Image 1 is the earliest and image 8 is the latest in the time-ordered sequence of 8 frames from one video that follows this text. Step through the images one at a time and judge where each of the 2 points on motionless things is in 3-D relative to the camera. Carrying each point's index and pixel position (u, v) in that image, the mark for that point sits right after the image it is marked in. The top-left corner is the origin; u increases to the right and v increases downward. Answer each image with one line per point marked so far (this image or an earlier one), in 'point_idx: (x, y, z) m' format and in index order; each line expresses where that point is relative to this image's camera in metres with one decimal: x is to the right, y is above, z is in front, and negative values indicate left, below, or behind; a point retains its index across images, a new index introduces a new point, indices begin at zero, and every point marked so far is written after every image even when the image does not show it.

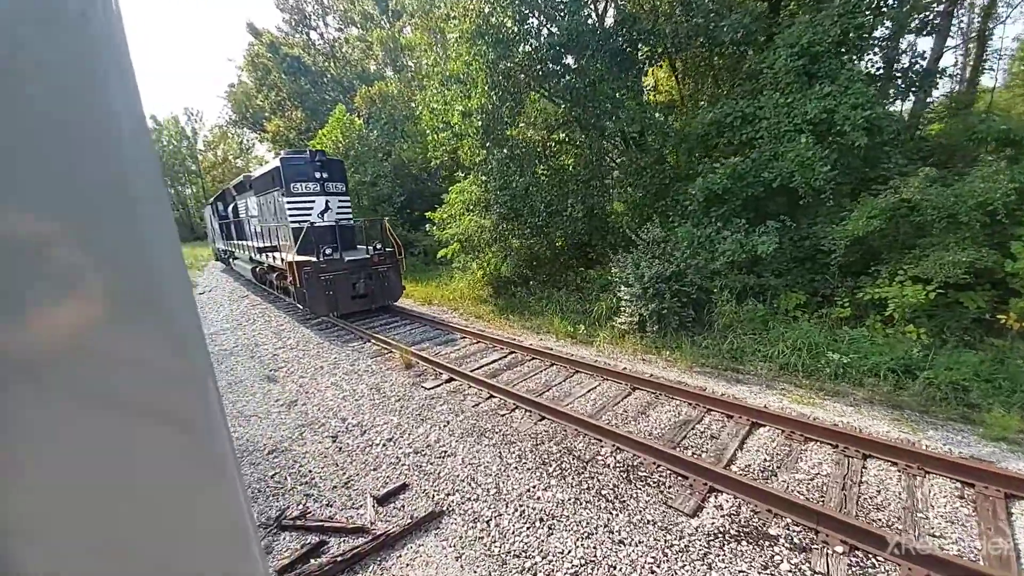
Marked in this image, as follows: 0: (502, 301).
0: (-0.3, -0.3, +9.7) m
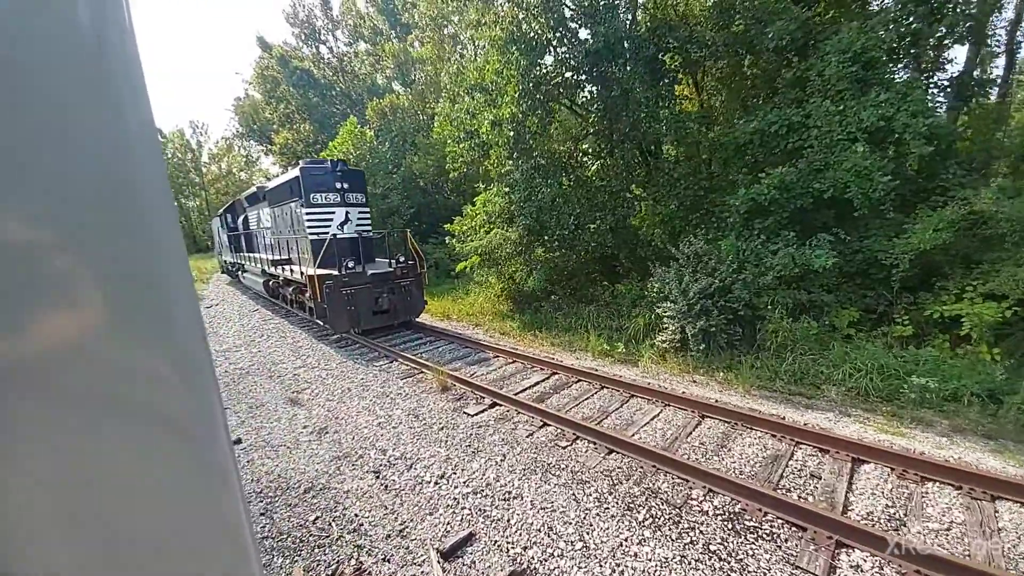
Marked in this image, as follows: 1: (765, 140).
0: (+0.3, -0.7, +9.3) m
1: (+4.6, +2.7, +7.1) m
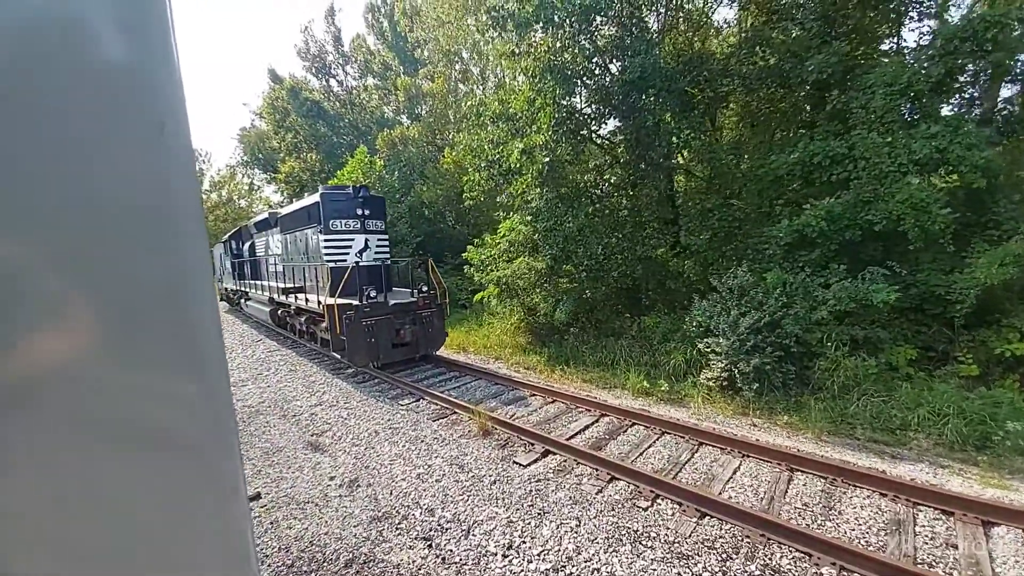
0: (+0.9, -1.4, +8.9) m
1: (+5.2, +2.1, +6.9) m
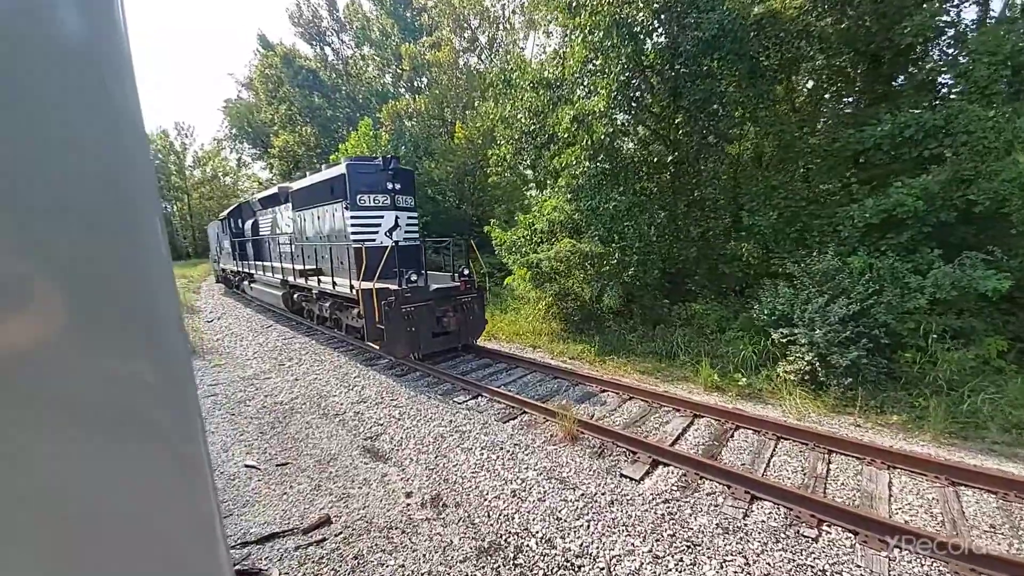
0: (+1.7, -1.1, +8.3) m
1: (+6.1, +2.3, +6.3) m
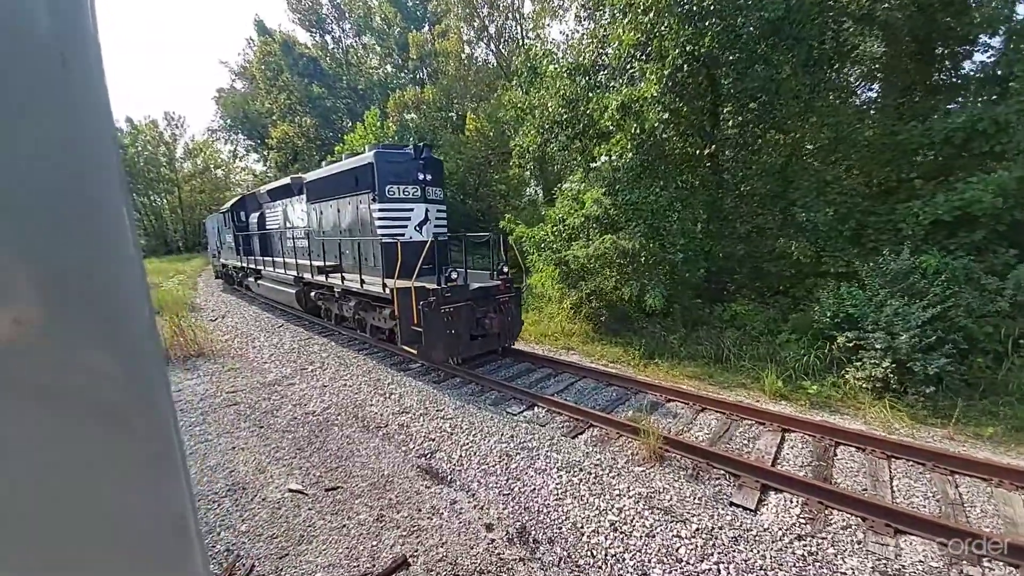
0: (+2.4, -1.0, +7.9) m
1: (+6.8, +2.3, +6.0) m
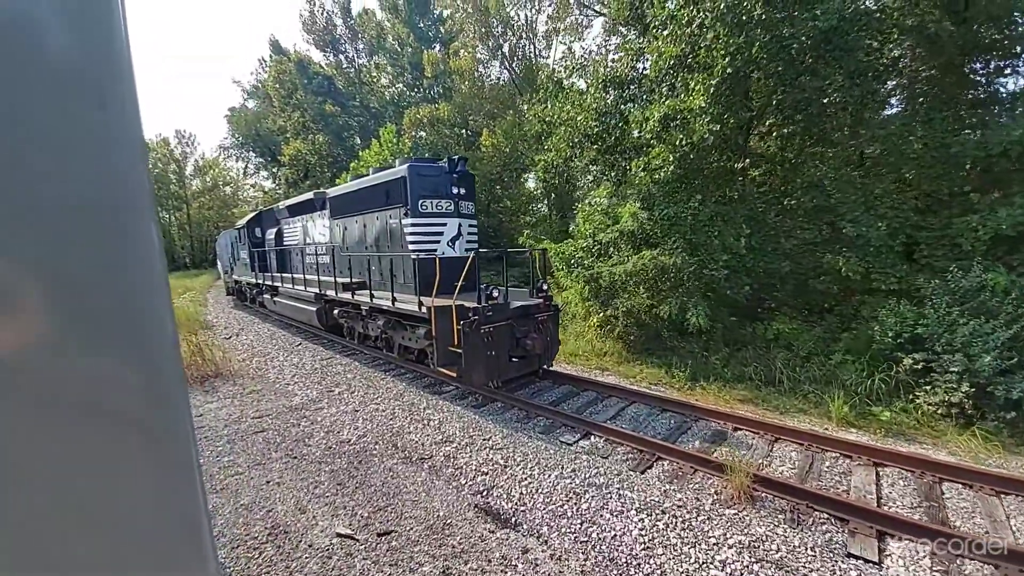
0: (+3.0, -1.4, +7.5) m
1: (+7.4, +2.0, +5.7) m
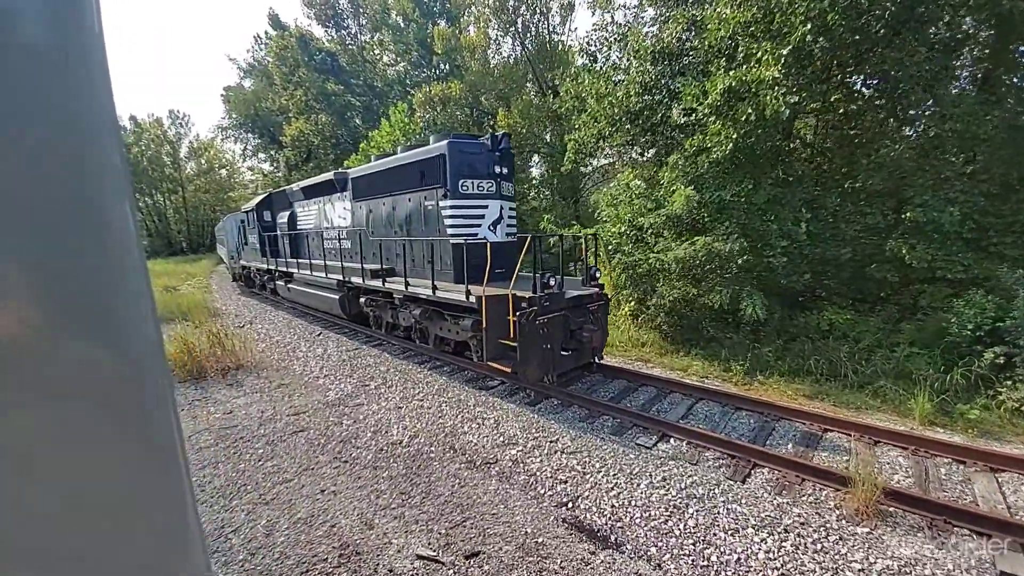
0: (+3.7, -1.2, +7.1) m
1: (+8.2, +2.2, +5.3) m
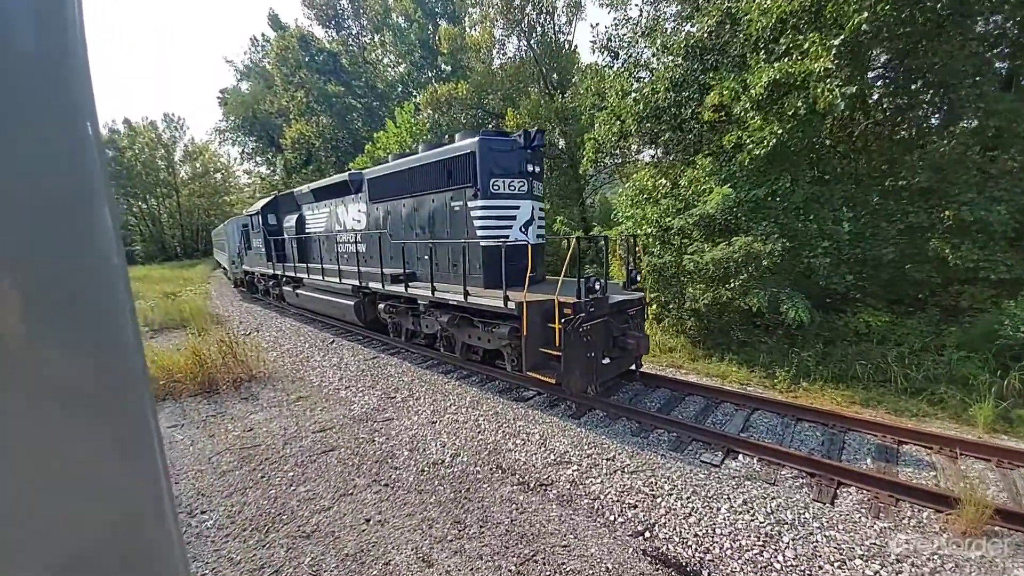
0: (+4.2, -1.2, +6.8) m
1: (+8.7, +2.2, +5.1) m
